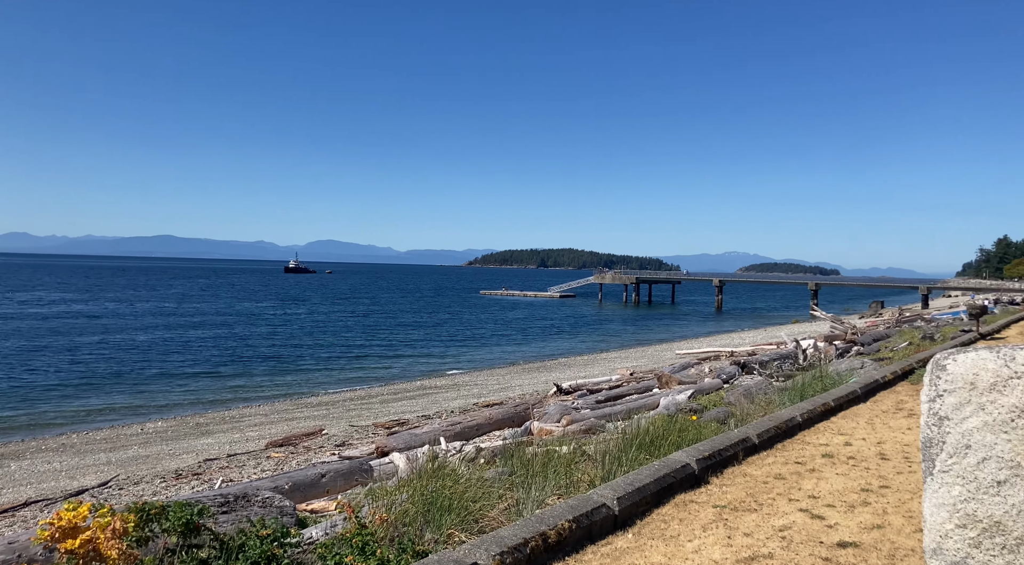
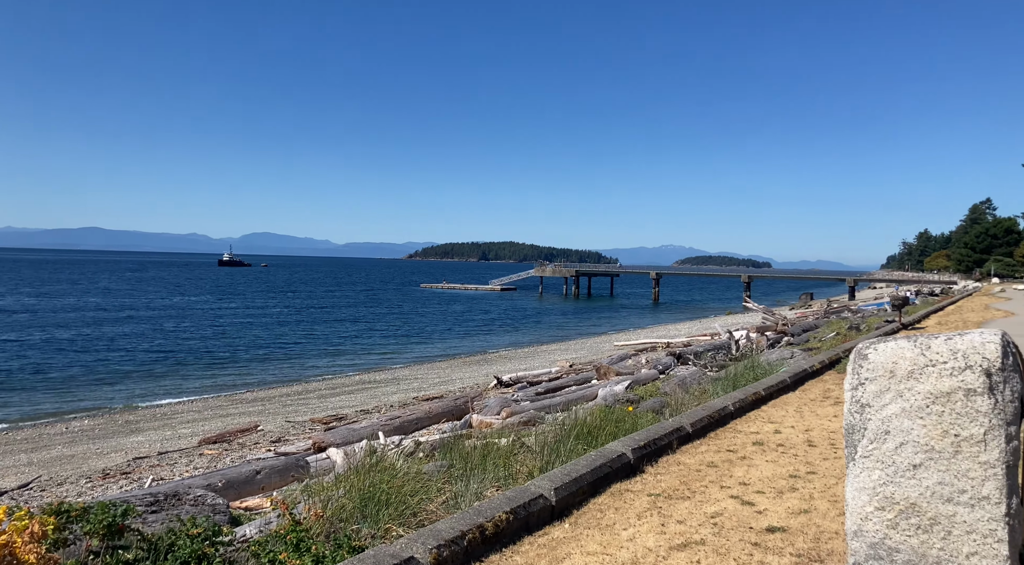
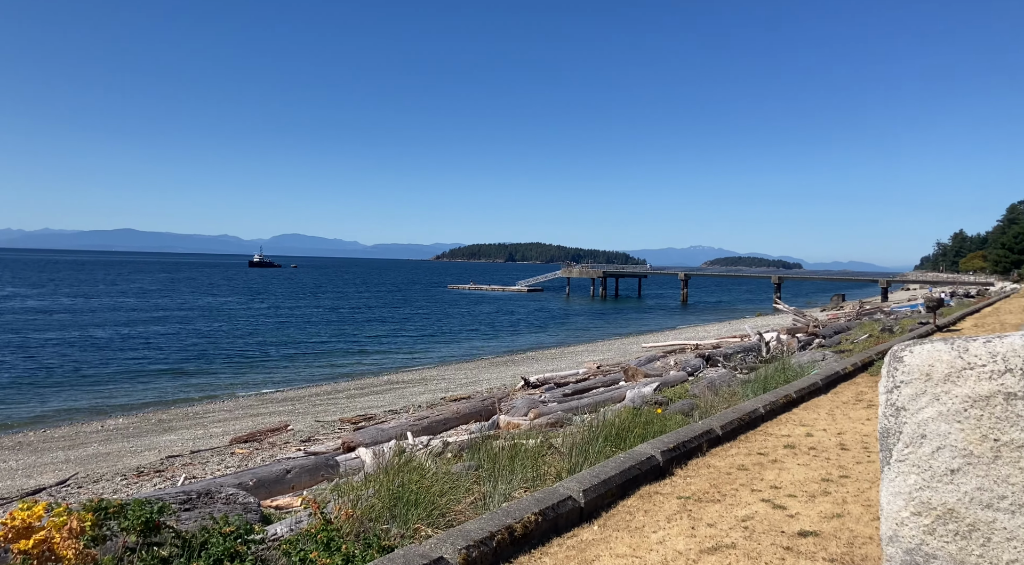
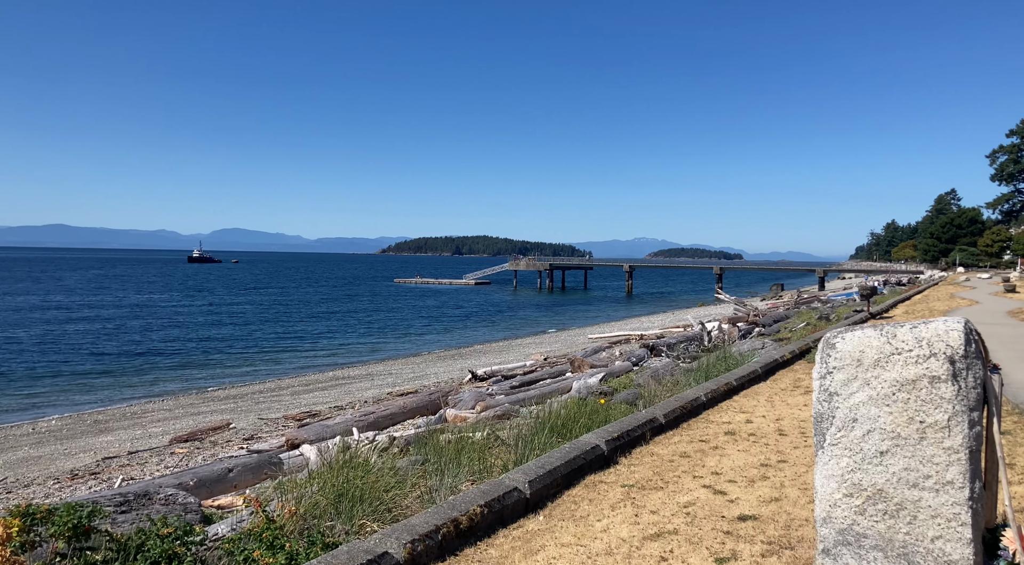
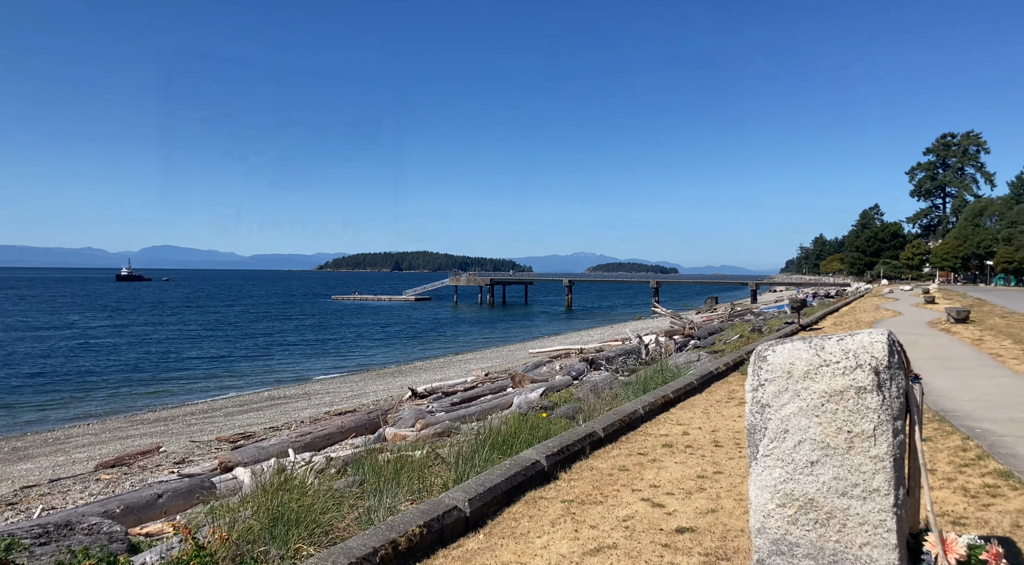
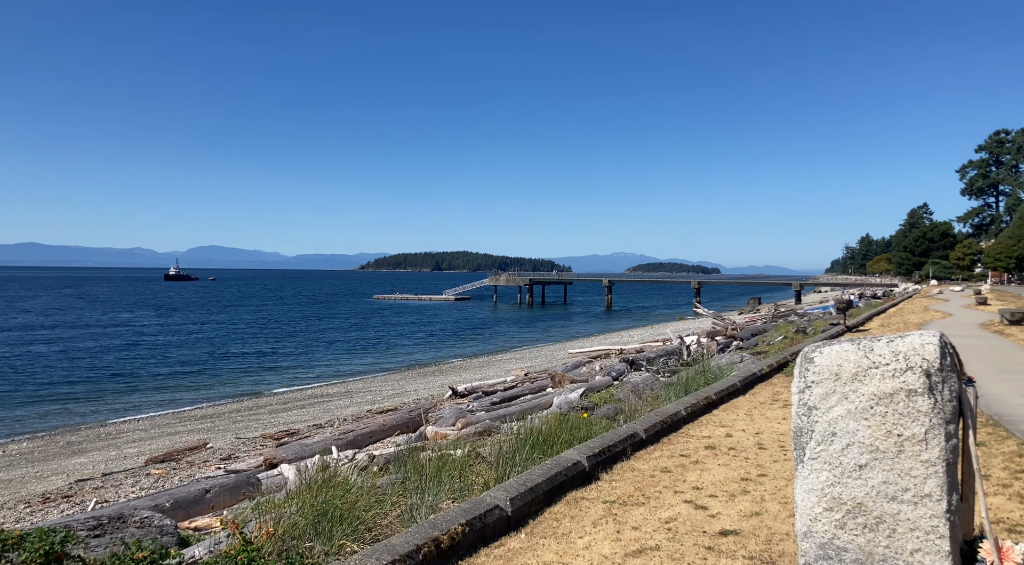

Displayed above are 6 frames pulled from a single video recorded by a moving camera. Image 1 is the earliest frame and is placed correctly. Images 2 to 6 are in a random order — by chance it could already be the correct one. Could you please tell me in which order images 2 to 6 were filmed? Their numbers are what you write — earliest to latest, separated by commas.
3, 2, 4, 6, 5
